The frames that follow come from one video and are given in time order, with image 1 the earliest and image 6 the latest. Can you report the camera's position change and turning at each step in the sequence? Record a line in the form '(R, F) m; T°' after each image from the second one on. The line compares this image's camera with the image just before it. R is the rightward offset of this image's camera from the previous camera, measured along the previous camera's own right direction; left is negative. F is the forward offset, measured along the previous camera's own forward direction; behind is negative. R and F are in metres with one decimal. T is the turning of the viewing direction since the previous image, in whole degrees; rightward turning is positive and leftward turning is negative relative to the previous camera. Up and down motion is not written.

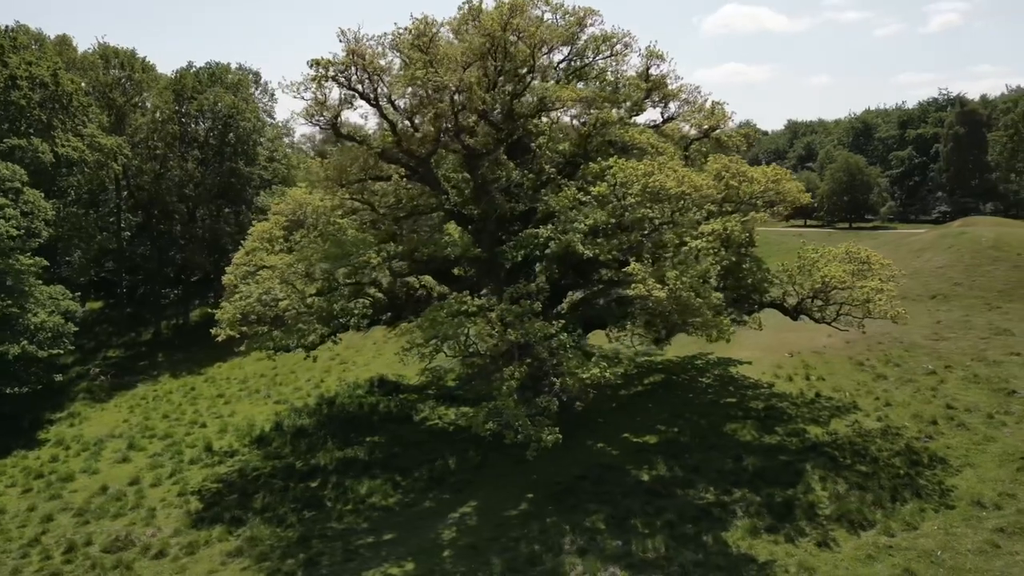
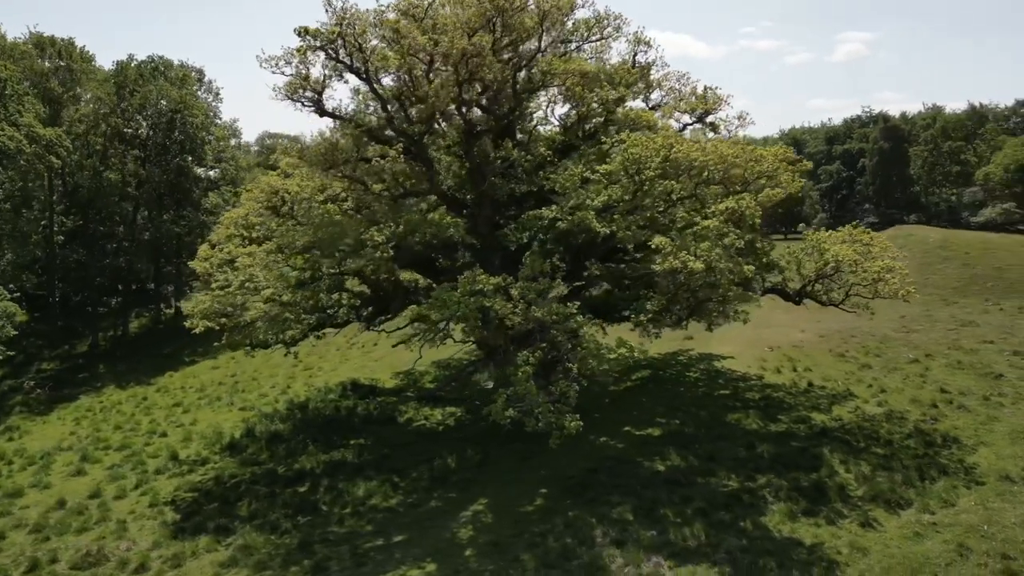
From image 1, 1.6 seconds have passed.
(-1.8, +1.2) m; +5°
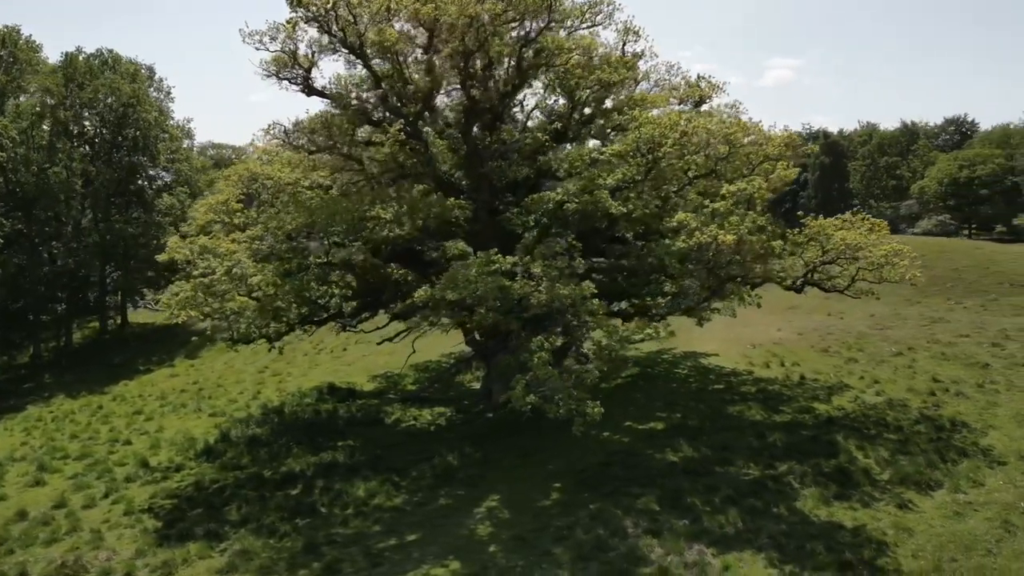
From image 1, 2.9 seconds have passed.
(-1.5, +0.9) m; +4°
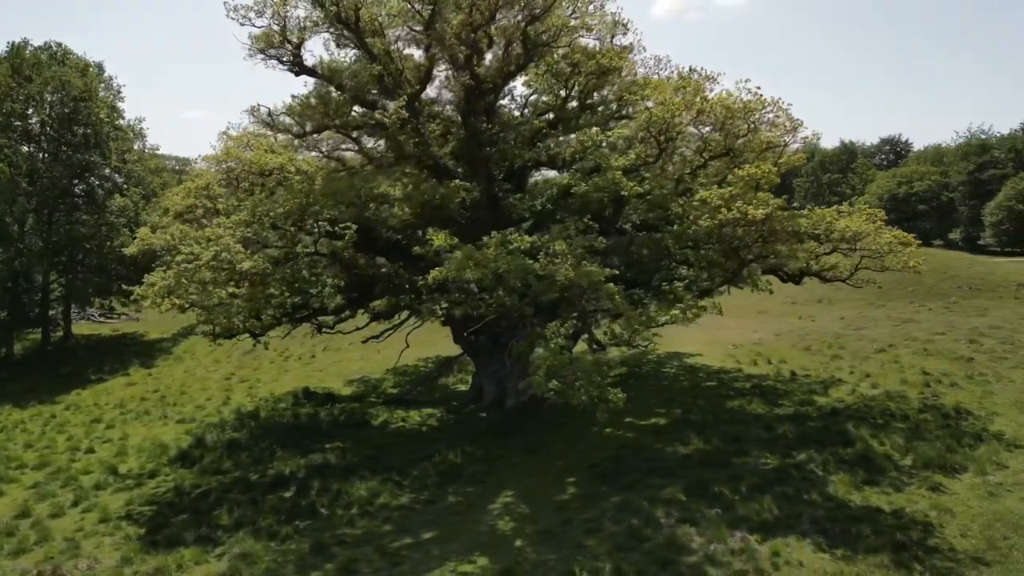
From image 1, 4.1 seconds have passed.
(-1.3, +0.8) m; +4°
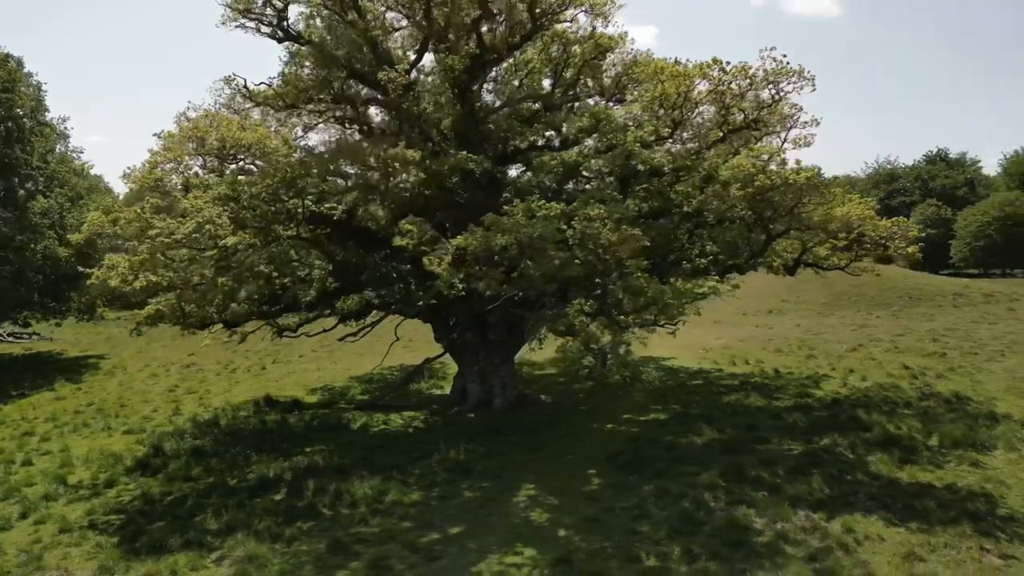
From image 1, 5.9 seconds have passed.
(-1.8, +1.2) m; +6°
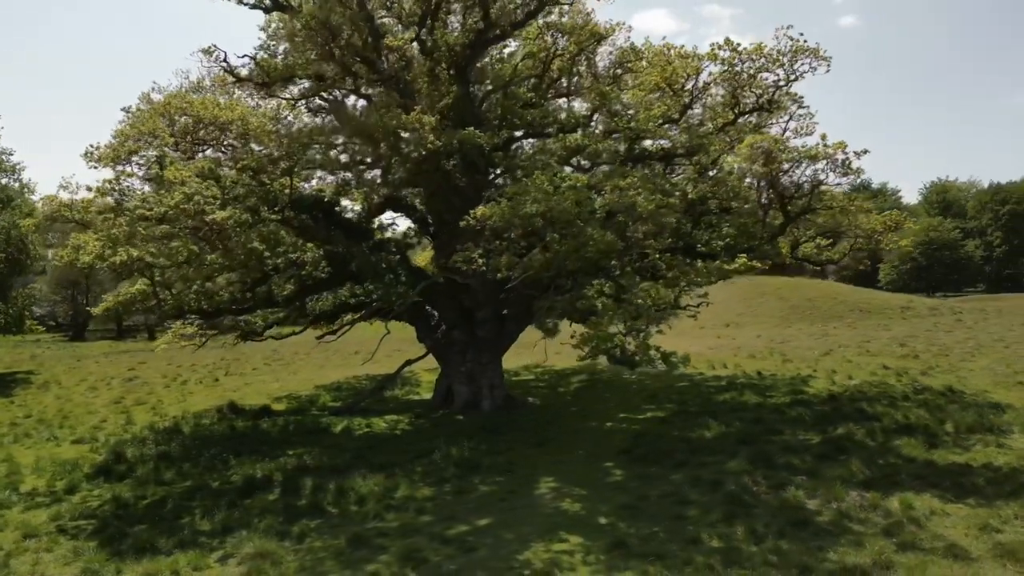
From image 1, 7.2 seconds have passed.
(-1.4, +0.9) m; +5°
